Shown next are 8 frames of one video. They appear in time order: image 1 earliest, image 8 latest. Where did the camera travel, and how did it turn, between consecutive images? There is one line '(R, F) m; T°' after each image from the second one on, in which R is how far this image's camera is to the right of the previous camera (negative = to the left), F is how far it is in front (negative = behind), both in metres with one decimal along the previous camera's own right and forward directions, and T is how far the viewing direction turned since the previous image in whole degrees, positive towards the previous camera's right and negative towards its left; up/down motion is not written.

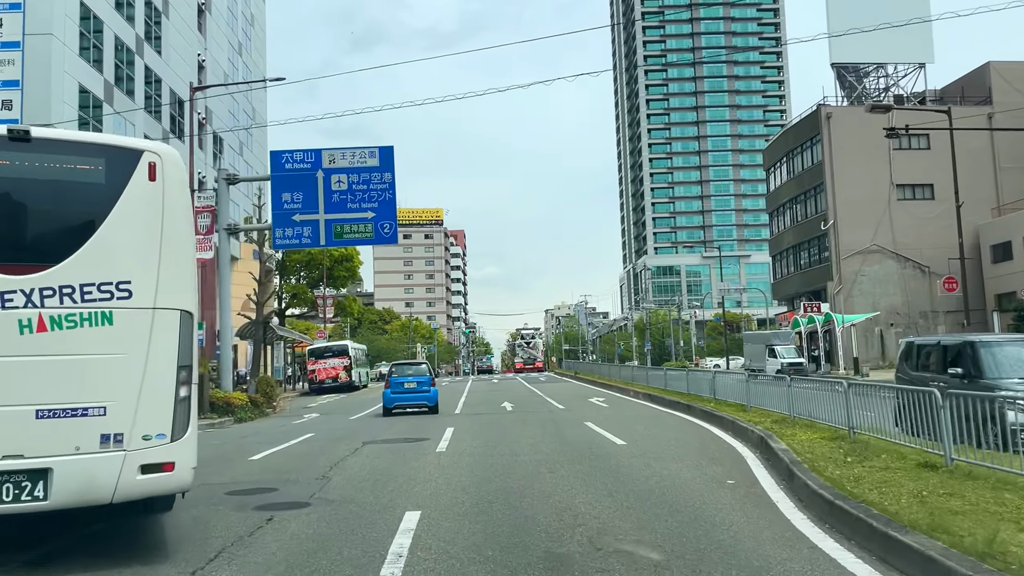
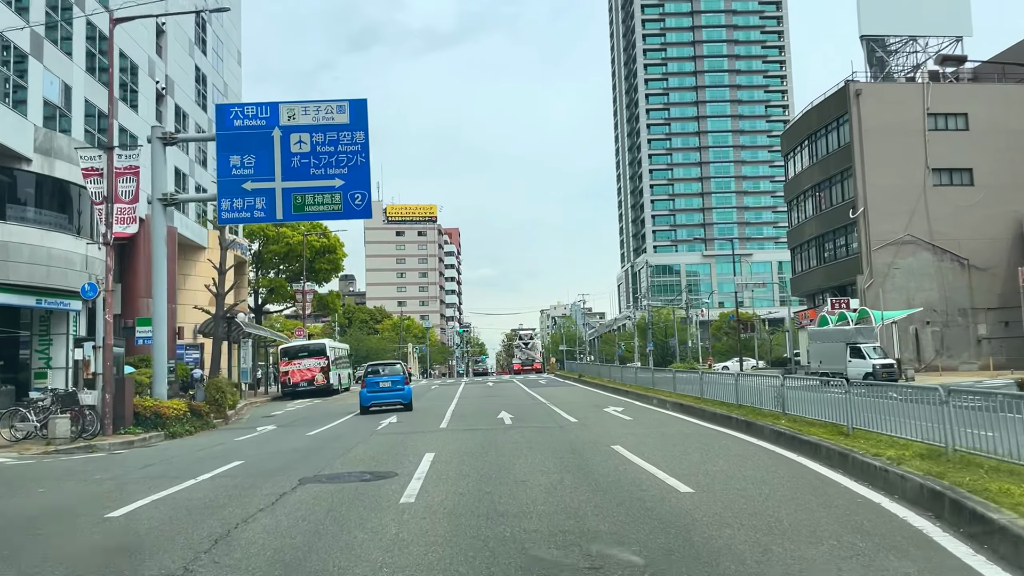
(-0.1, +4.8) m; 0°
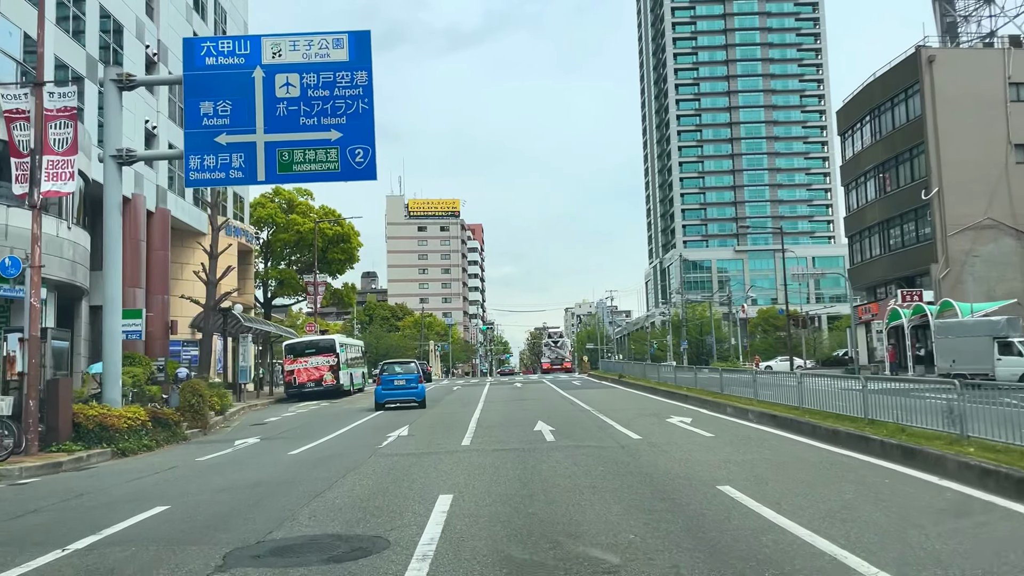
(-0.4, +4.4) m; -2°
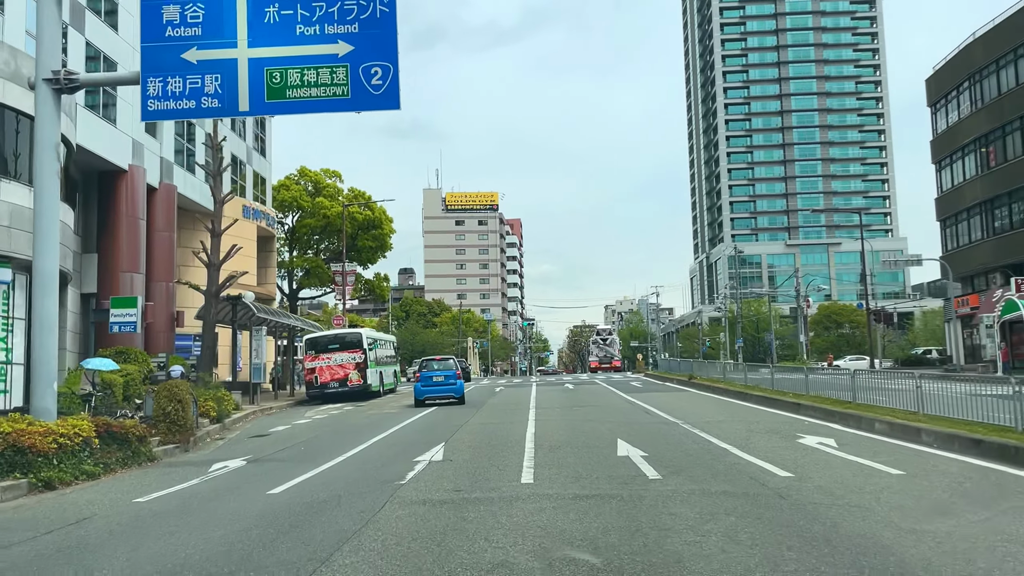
(-0.5, +4.7) m; -3°
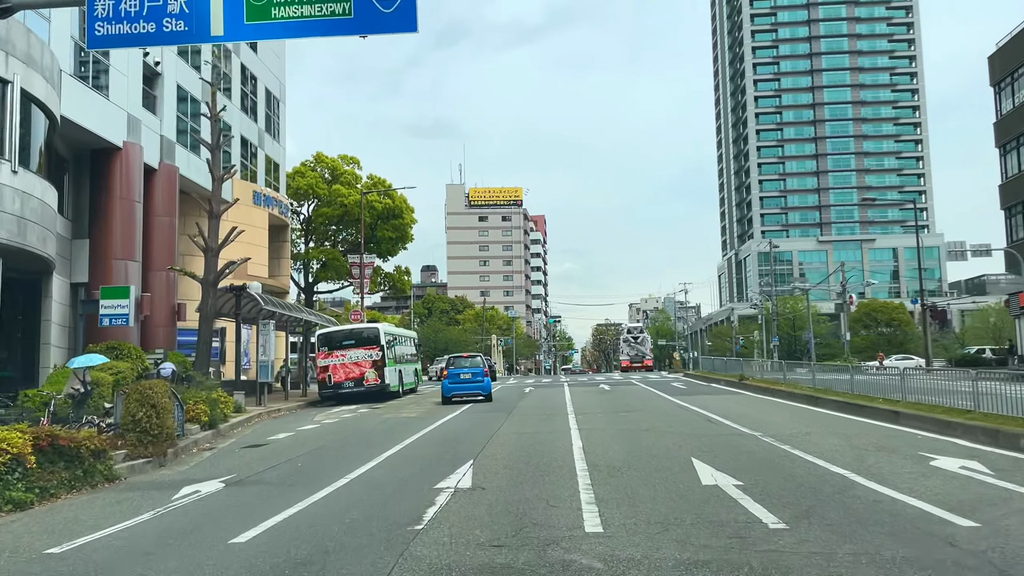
(-0.3, +2.8) m; -2°
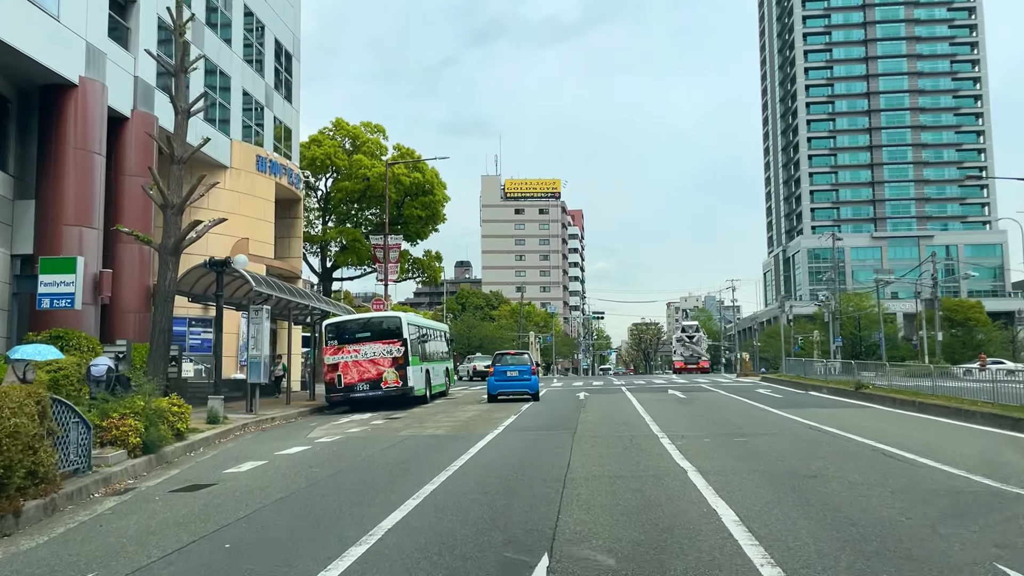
(-0.6, +5.6) m; -2°
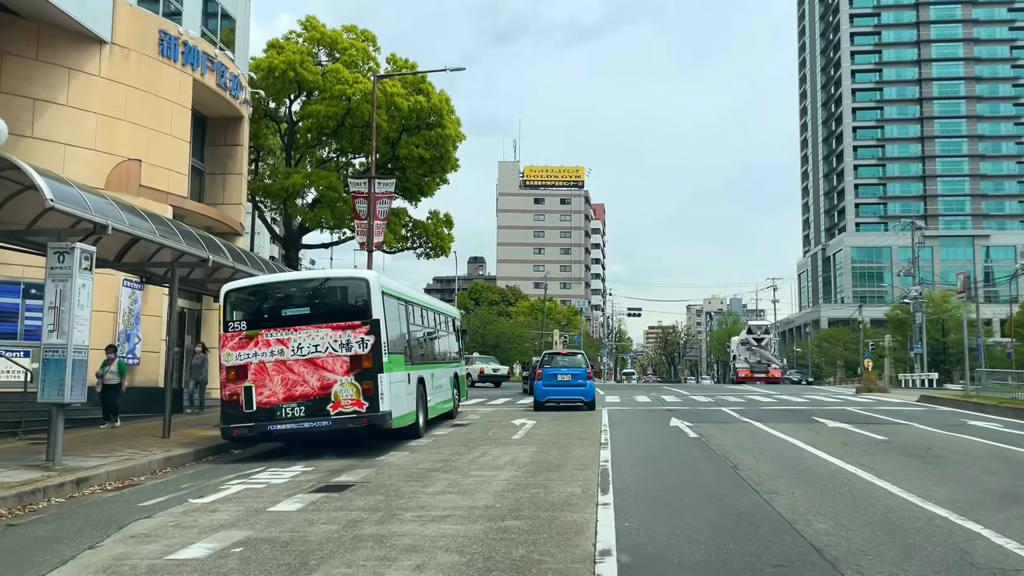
(-0.8, +10.9) m; -1°
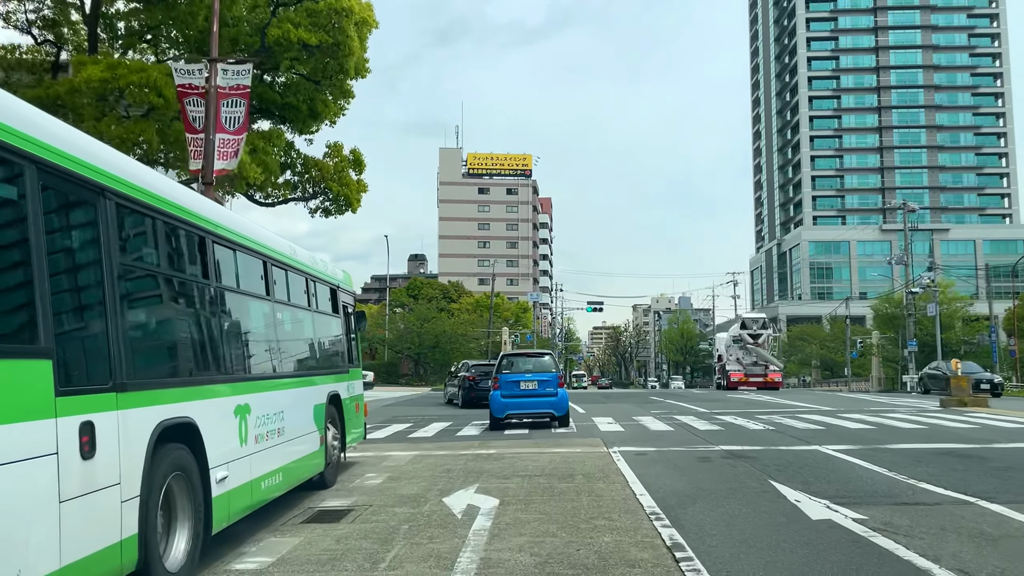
(+0.1, +9.4) m; +4°
